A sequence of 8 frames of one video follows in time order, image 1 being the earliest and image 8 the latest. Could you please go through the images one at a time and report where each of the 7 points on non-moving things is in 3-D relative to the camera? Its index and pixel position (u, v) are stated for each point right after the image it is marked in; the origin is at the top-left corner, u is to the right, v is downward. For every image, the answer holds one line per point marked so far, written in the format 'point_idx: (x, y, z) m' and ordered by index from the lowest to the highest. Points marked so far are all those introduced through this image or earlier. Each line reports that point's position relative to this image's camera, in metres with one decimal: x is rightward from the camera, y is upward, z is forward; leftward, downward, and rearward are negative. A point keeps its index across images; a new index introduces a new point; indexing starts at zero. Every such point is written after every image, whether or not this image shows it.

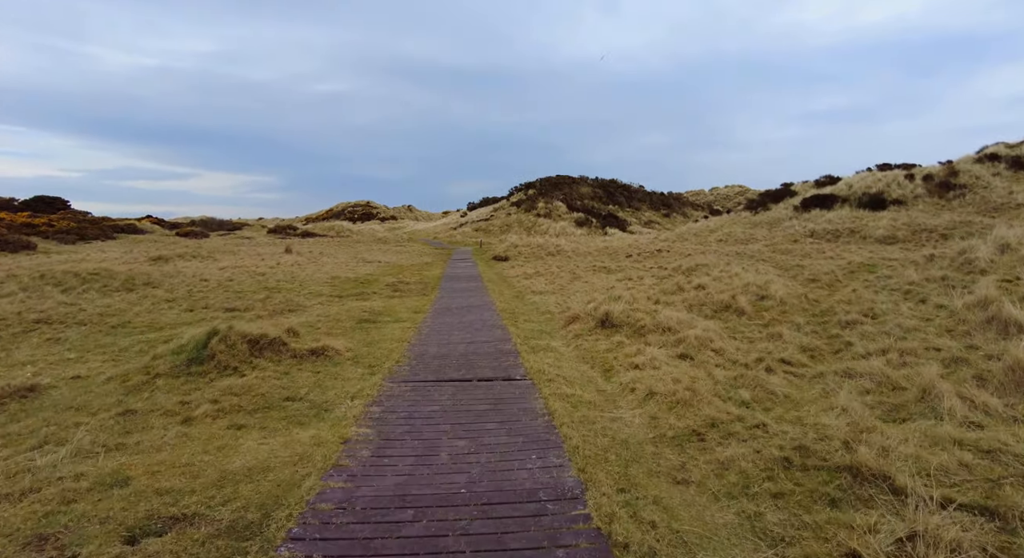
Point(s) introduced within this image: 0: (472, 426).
0: (-0.4, -1.5, +5.2) m
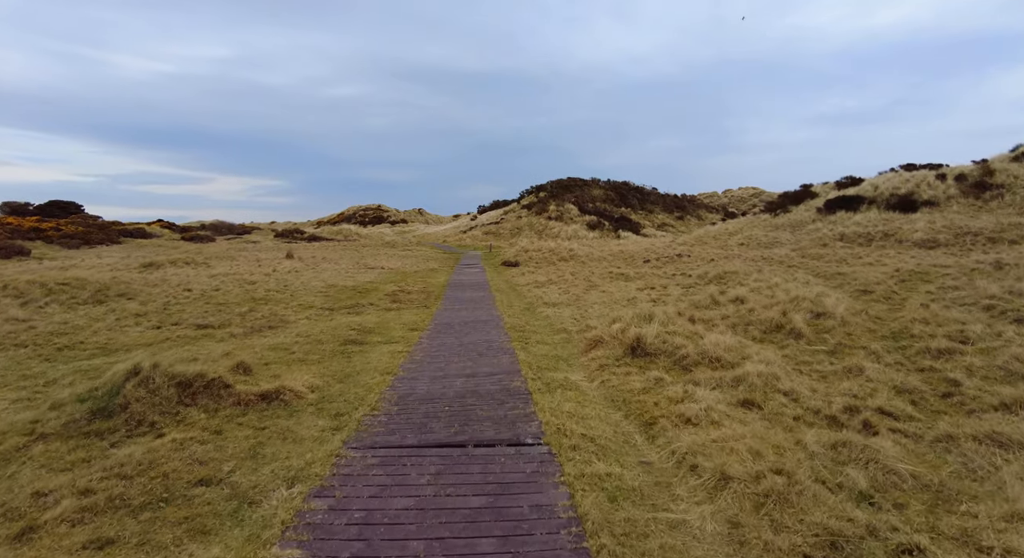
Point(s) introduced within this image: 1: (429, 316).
0: (-0.4, -1.8, +3.4) m
1: (-2.4, -1.1, +14.9) m
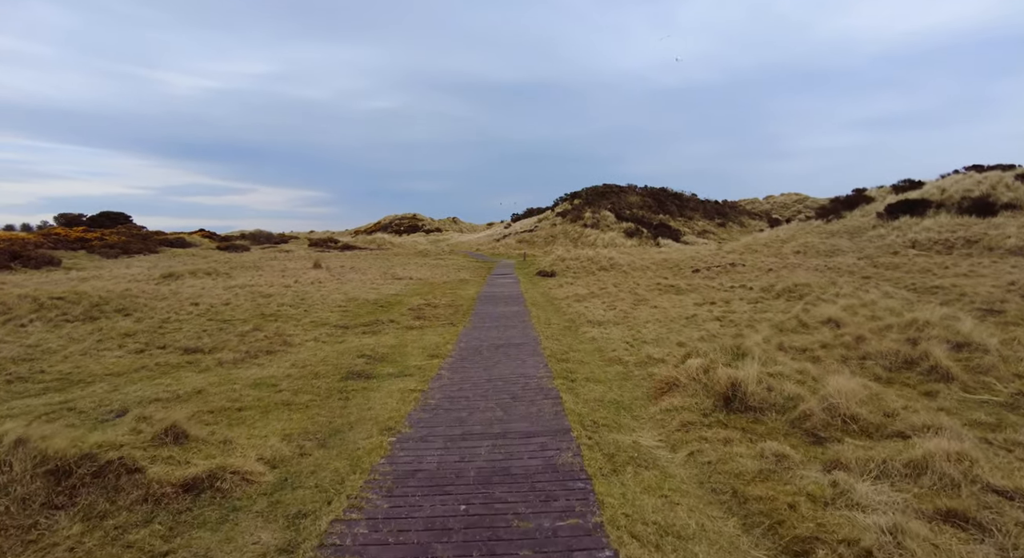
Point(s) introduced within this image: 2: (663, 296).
0: (-0.1, -2.0, +1.2) m
1: (-1.4, -1.4, +12.8) m
2: (+5.9, -0.7, +19.7) m
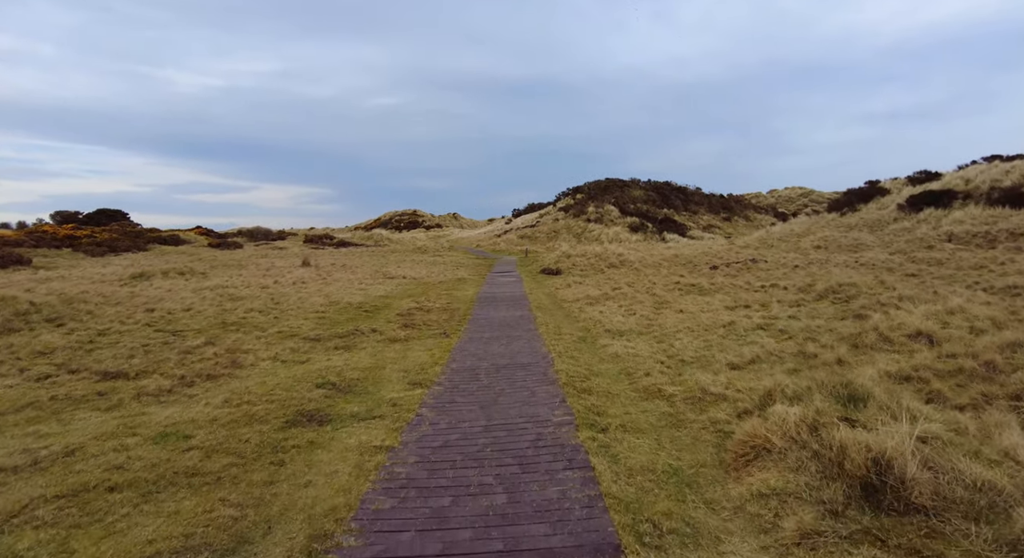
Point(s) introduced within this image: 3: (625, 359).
0: (-0.1, -2.1, -1.2) m
1: (-1.3, -1.5, +10.4) m
2: (+6.0, -0.6, +17.4) m
3: (+2.2, -1.5, +9.7) m
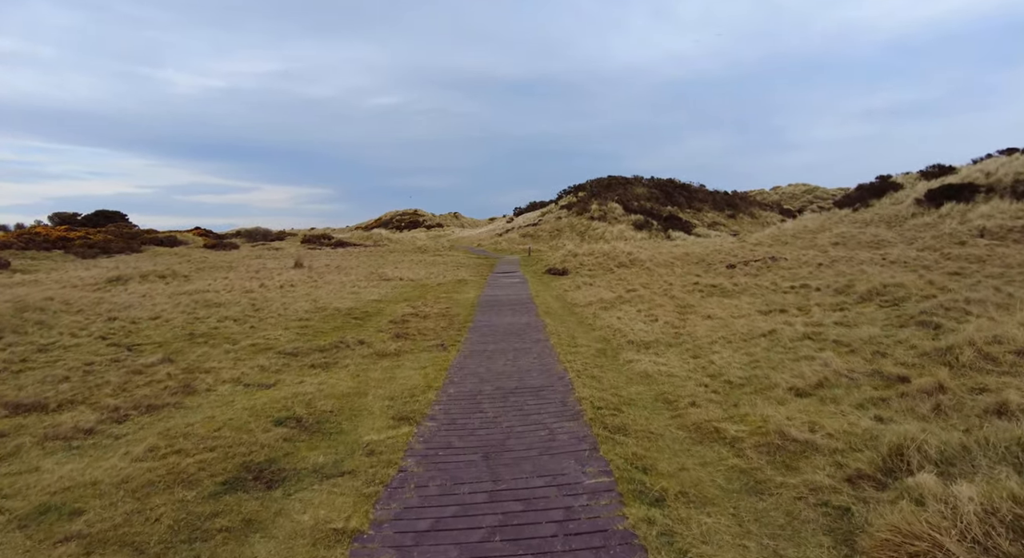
0: (+0.1, -2.2, -2.9) m
1: (-1.2, -1.6, +8.7) m
2: (+6.1, -0.7, +15.6) m
3: (+2.3, -1.6, +8.0) m
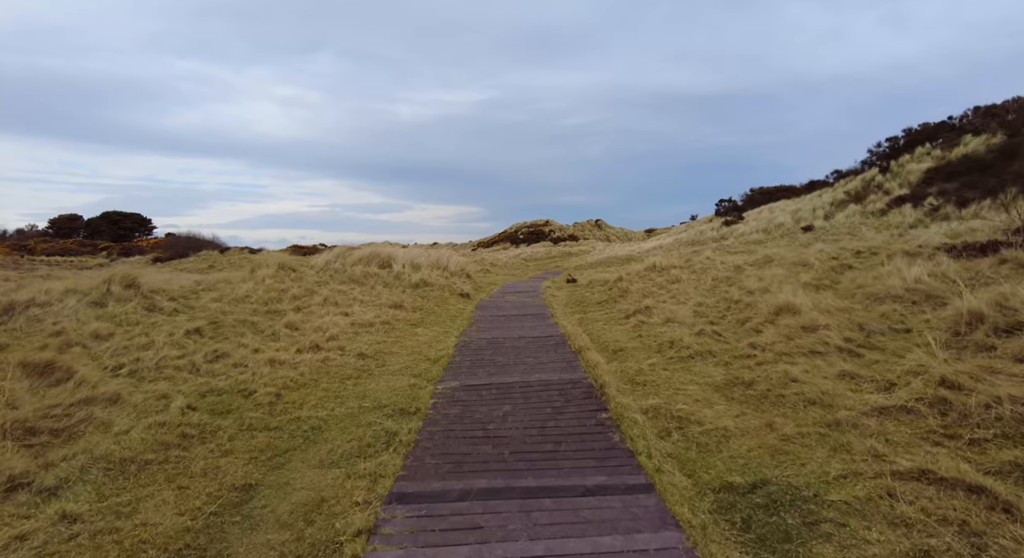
0: (-0.5, -2.5, -4.1) m
1: (-1.3, -1.7, +7.5) m
2: (+6.2, -0.6, +14.1) m
3: (+2.2, -1.7, +6.7) m
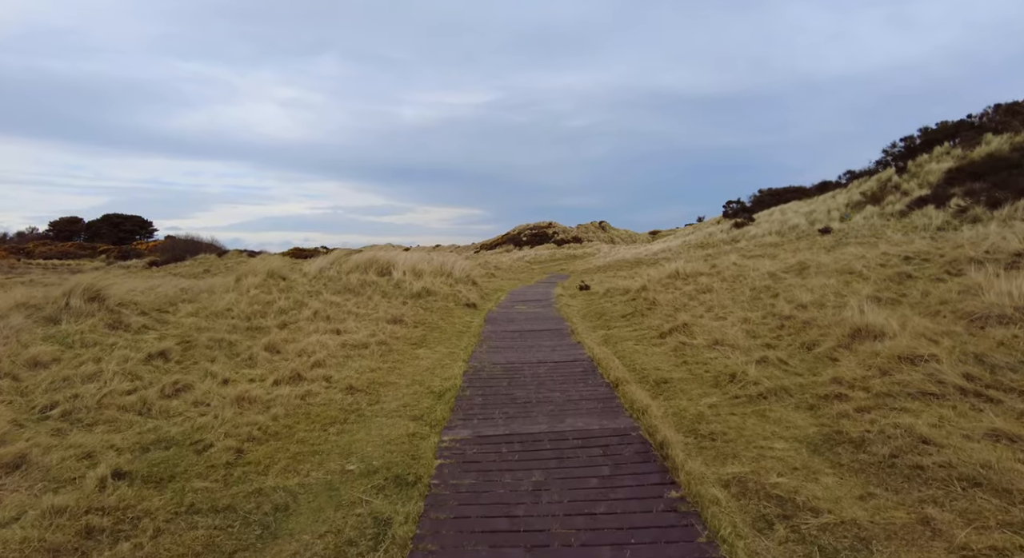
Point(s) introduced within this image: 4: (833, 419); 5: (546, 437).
0: (-0.3, -2.7, -5.7) m
1: (-1.0, -2.0, +6.0) m
2: (+6.5, -0.8, +12.6) m
3: (+2.4, -1.9, +5.2) m
4: (+3.2, -1.8, +5.2) m
5: (+0.1, -2.0, +5.4) m
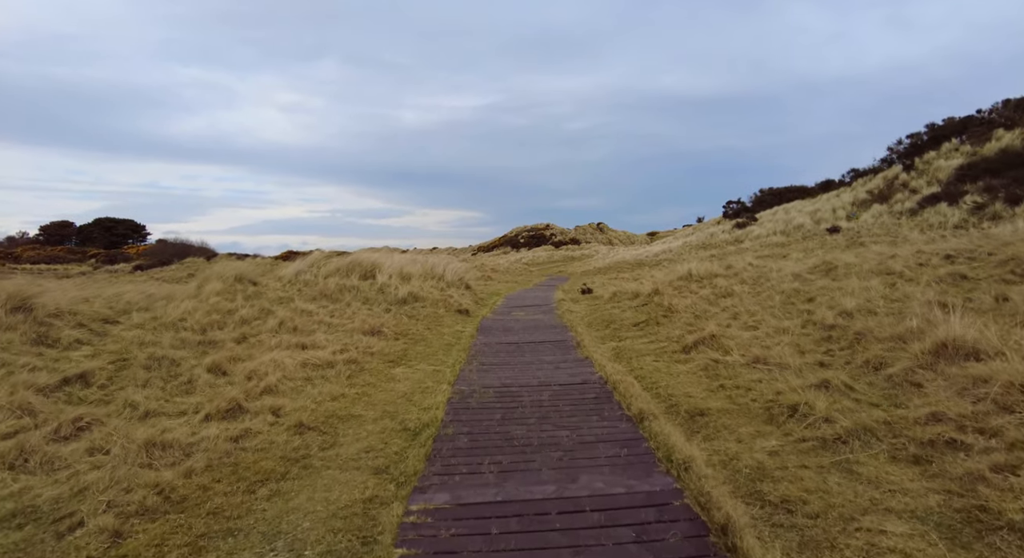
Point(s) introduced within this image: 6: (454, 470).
0: (-0.3, -2.7, -7.2) m
1: (-1.1, -2.0, +4.4) m
2: (+6.5, -0.9, +11.1) m
3: (+2.4, -1.9, +3.6) m
4: (+3.2, -1.8, +3.7) m
5: (+0.1, -2.0, +3.8) m
6: (-0.7, -2.0, +4.6) m
